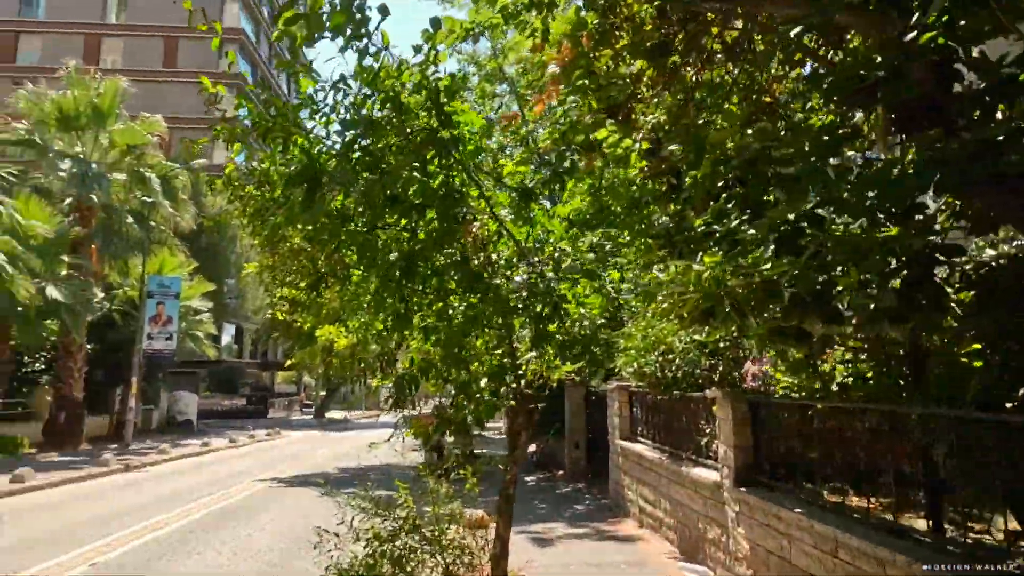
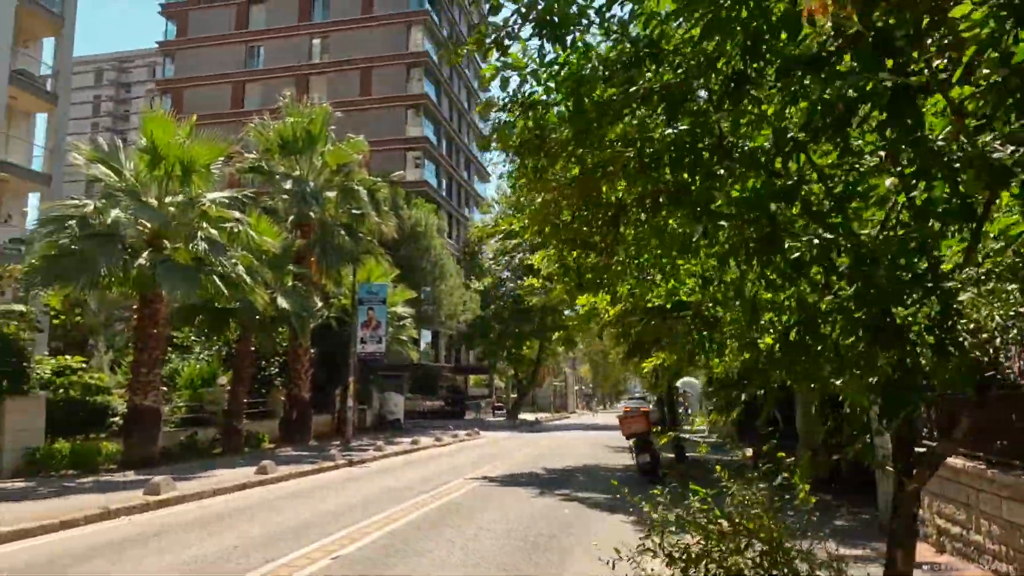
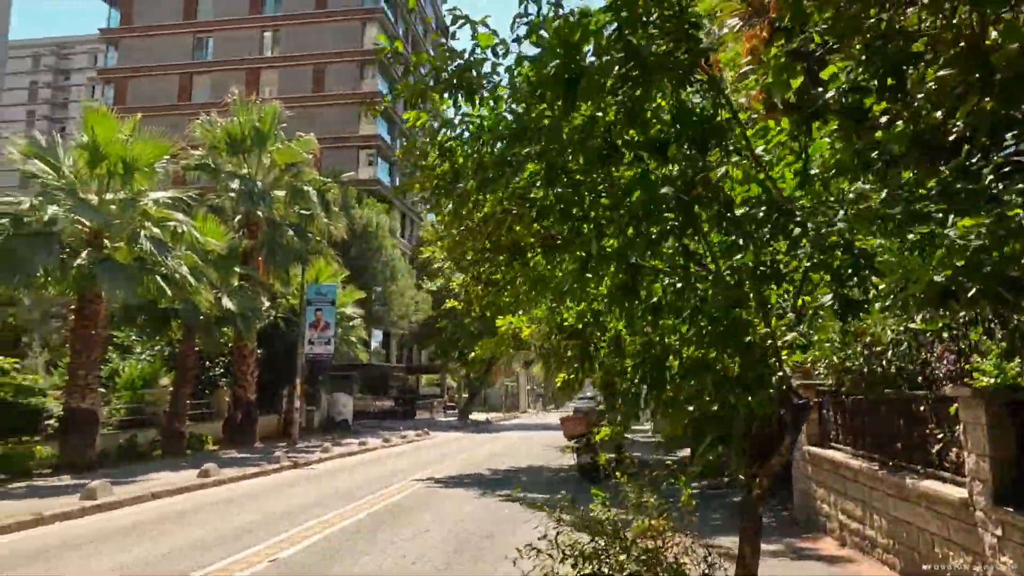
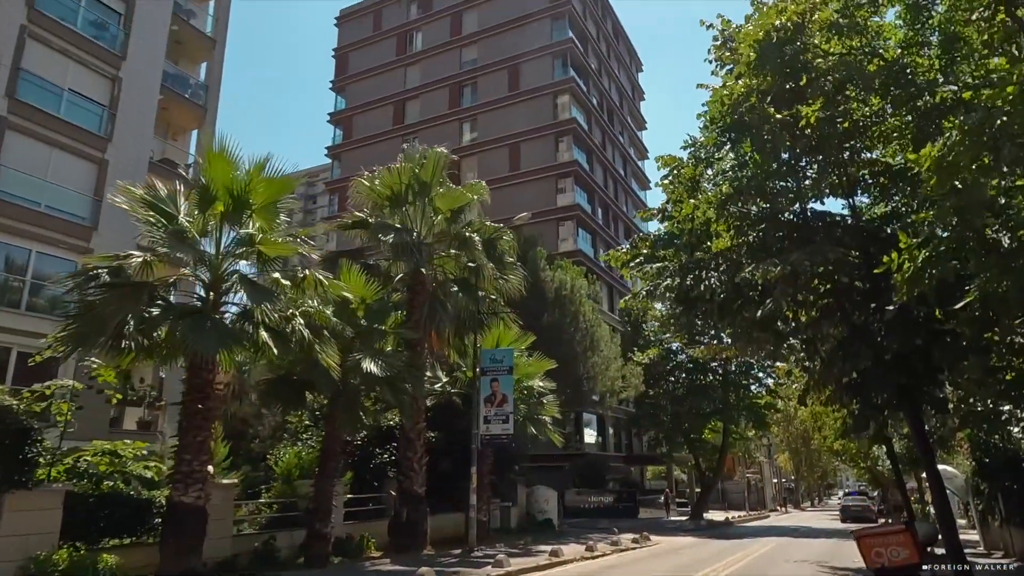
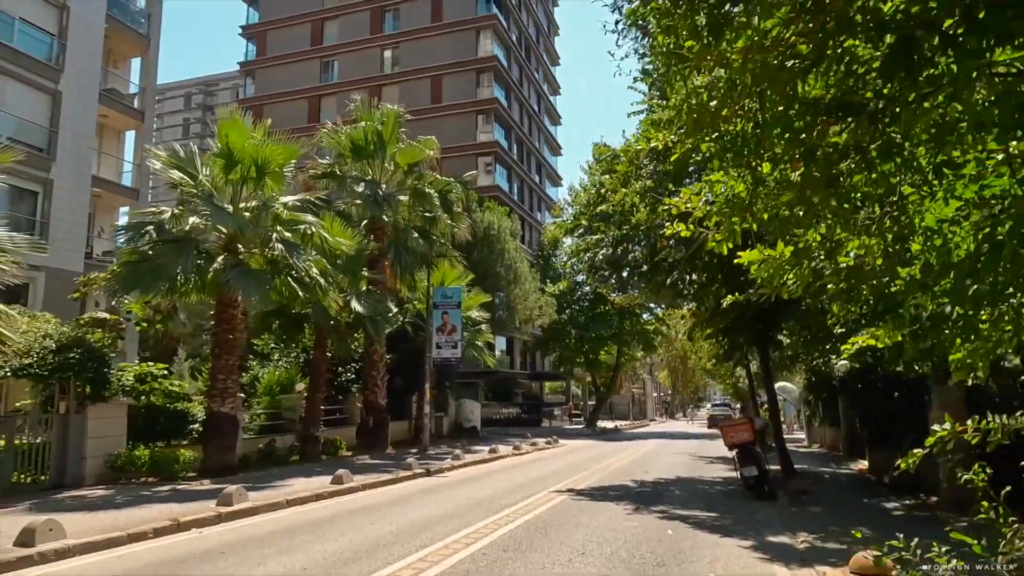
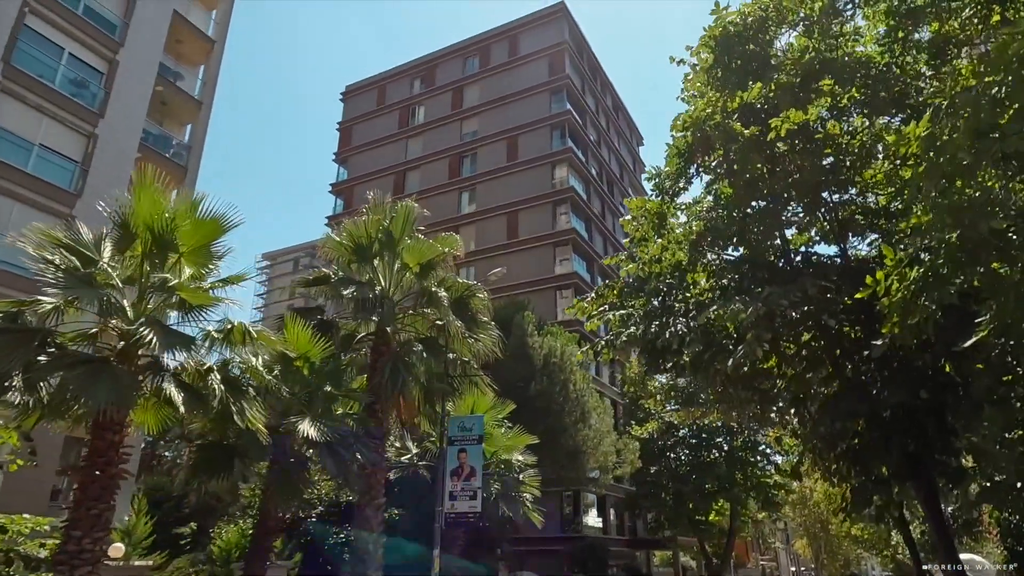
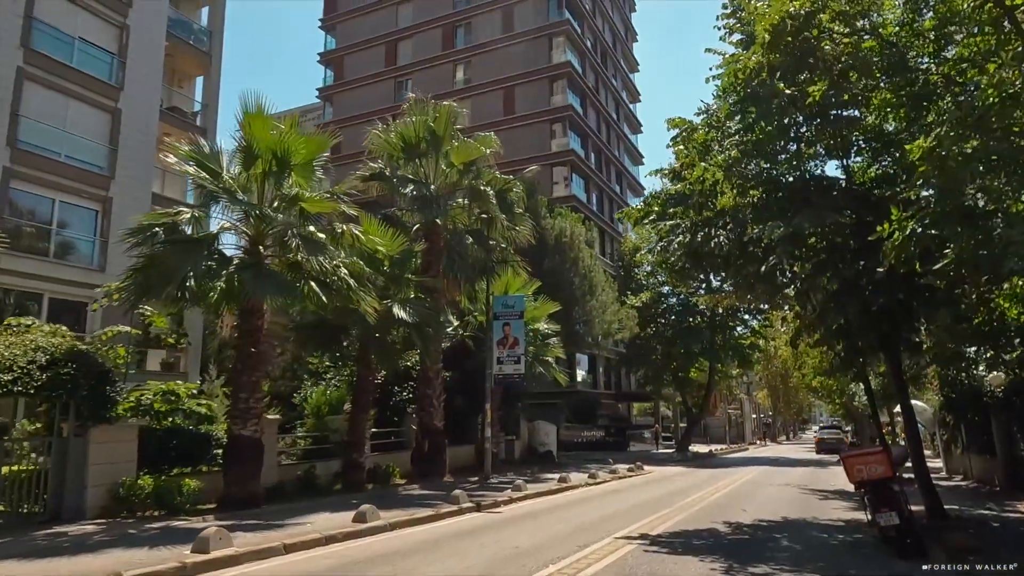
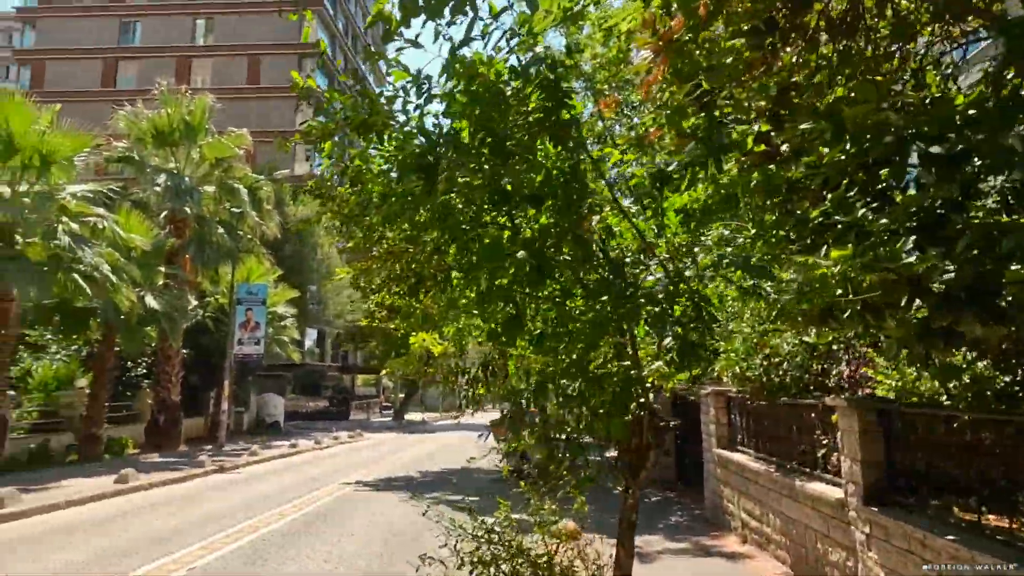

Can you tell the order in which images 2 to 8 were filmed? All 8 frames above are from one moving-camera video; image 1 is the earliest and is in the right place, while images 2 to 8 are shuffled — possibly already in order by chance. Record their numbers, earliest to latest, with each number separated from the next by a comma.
8, 3, 2, 5, 7, 4, 6
